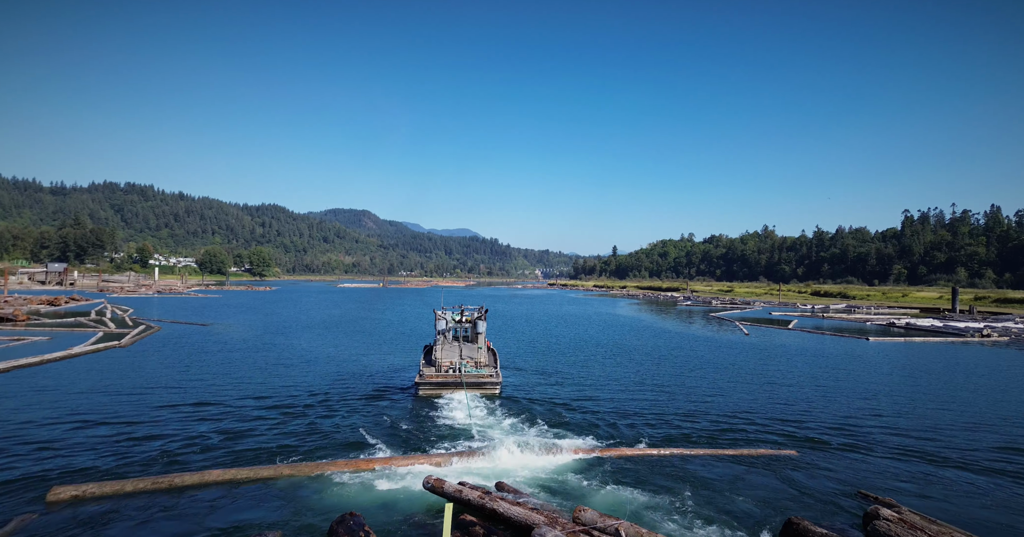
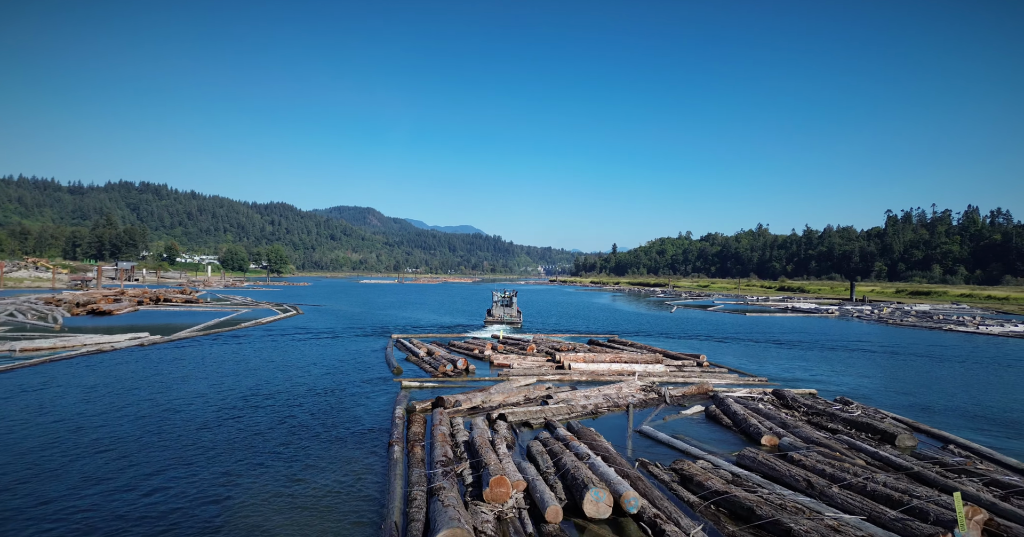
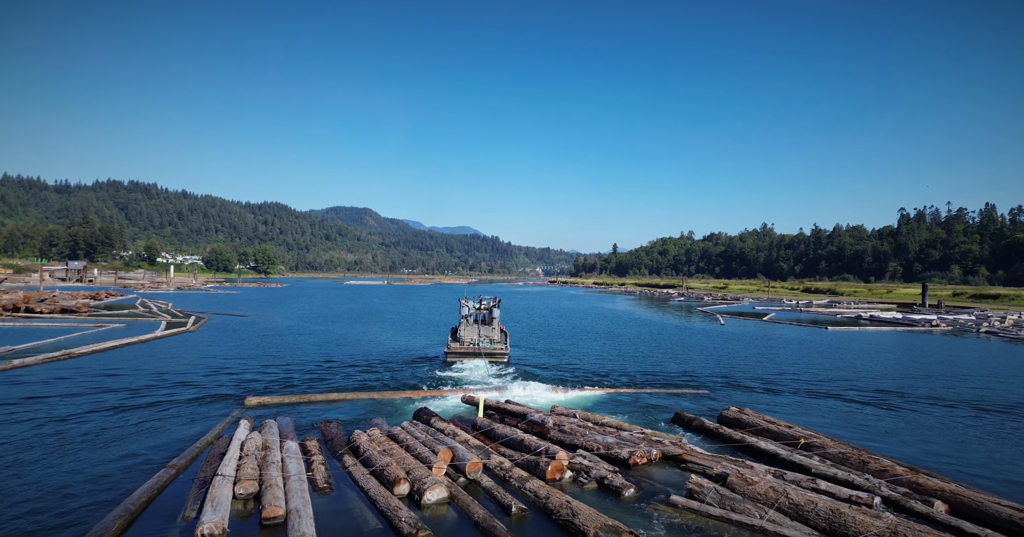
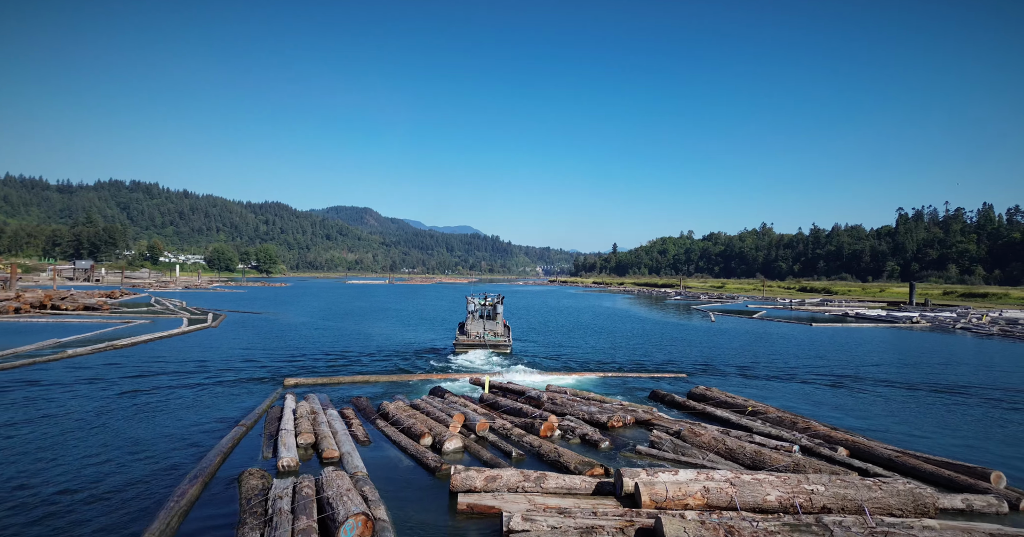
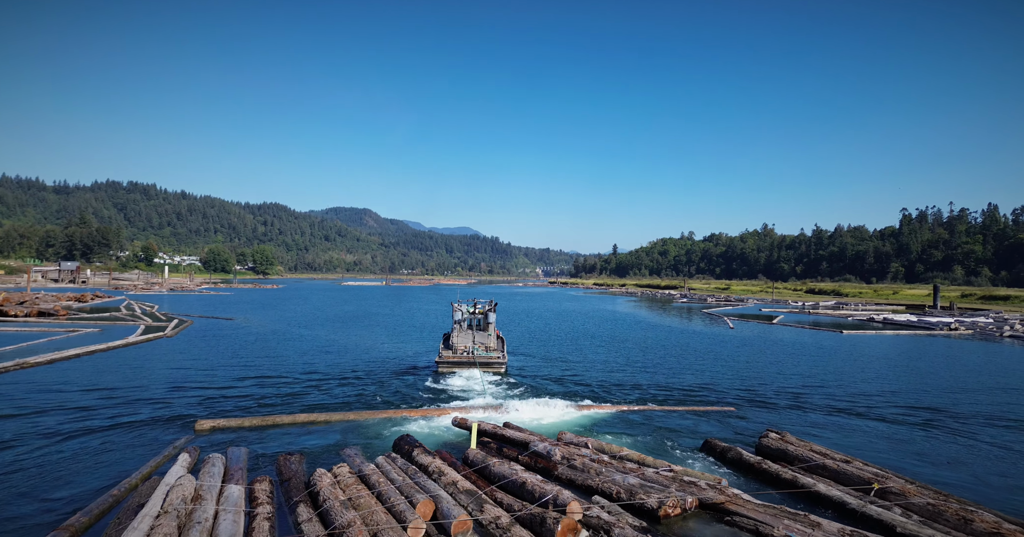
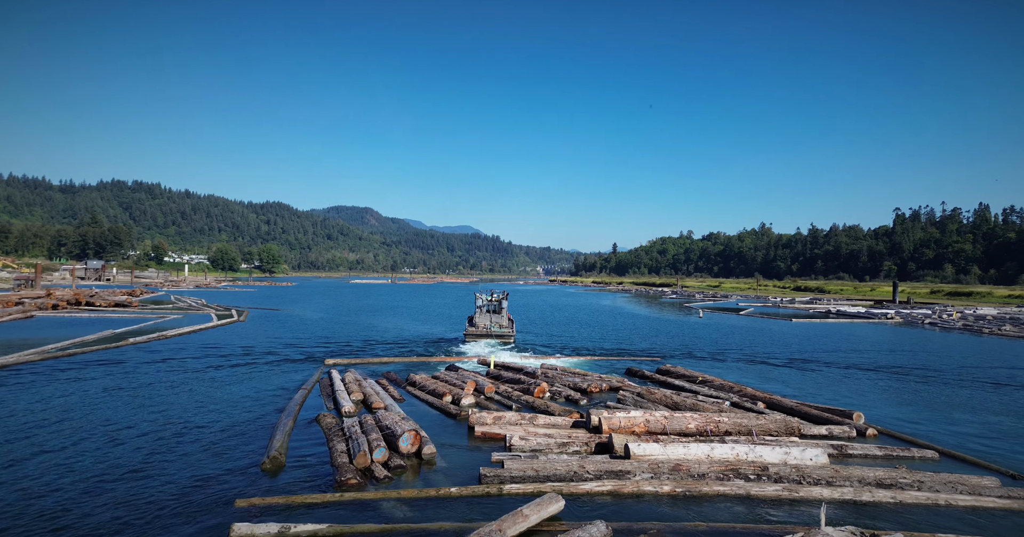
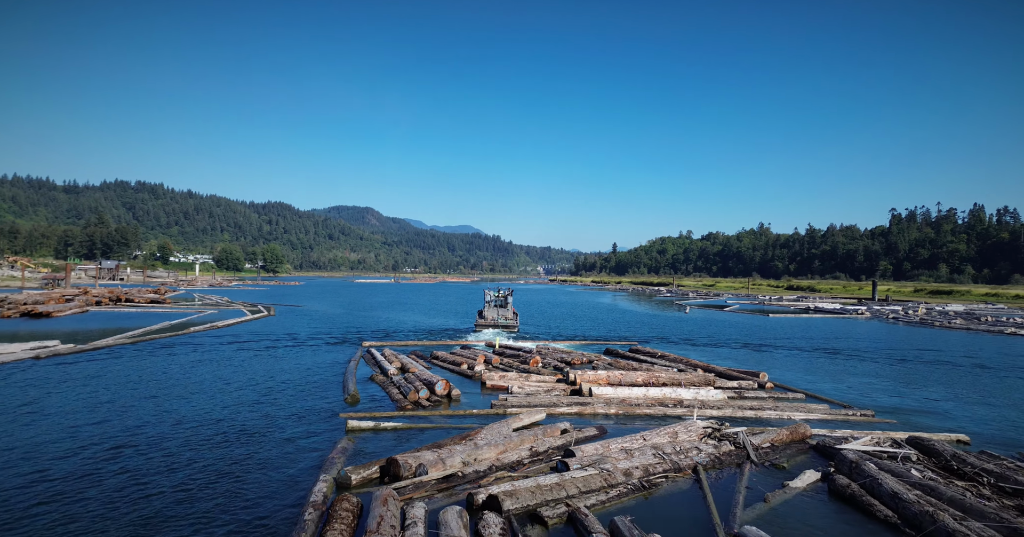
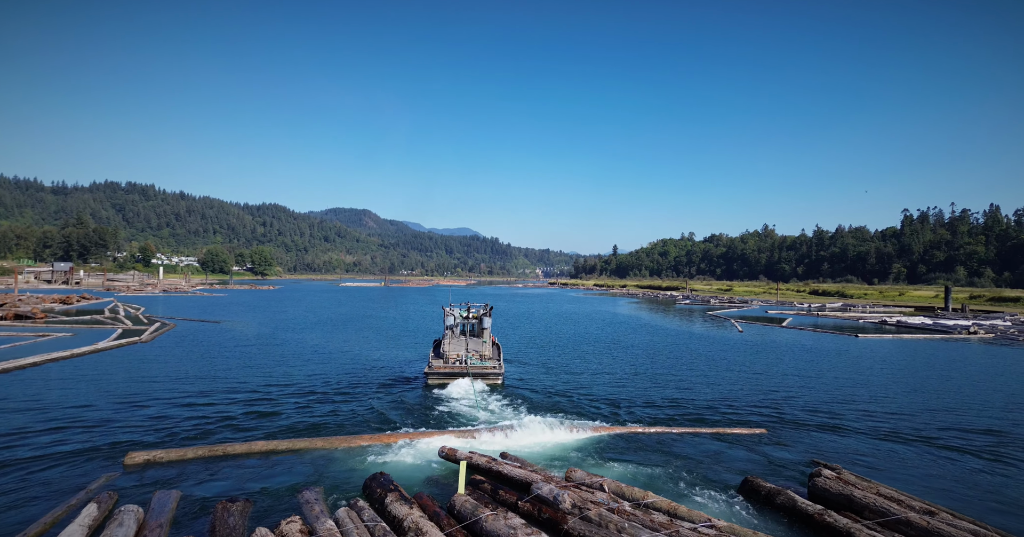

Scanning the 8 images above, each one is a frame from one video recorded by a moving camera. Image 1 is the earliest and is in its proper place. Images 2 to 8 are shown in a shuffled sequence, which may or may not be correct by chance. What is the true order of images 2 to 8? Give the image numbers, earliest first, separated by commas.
8, 5, 3, 4, 6, 7, 2
